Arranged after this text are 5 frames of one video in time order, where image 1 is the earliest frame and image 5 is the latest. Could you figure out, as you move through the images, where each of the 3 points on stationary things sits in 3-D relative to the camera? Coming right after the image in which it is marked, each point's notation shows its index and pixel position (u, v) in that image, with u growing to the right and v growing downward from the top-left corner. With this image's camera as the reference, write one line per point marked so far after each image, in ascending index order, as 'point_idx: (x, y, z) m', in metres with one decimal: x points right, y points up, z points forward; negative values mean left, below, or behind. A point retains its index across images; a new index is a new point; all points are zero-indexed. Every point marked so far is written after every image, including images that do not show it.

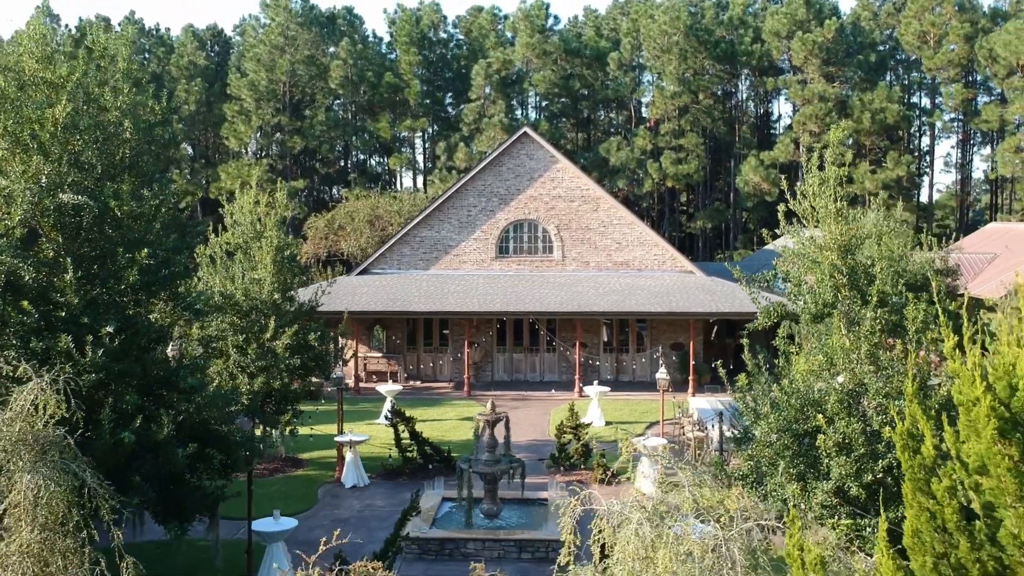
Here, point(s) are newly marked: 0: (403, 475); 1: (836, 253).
0: (-2.2, -3.7, +18.6) m
1: (+3.9, +0.4, +11.3) m
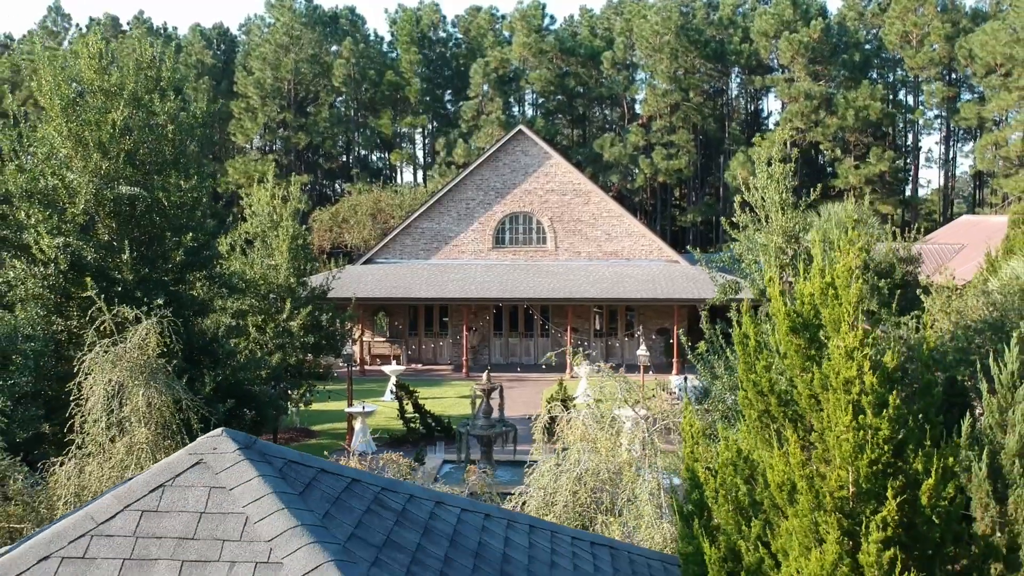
0: (-2.3, -3.4, +20.5) m
1: (+3.8, +0.7, +13.2) m
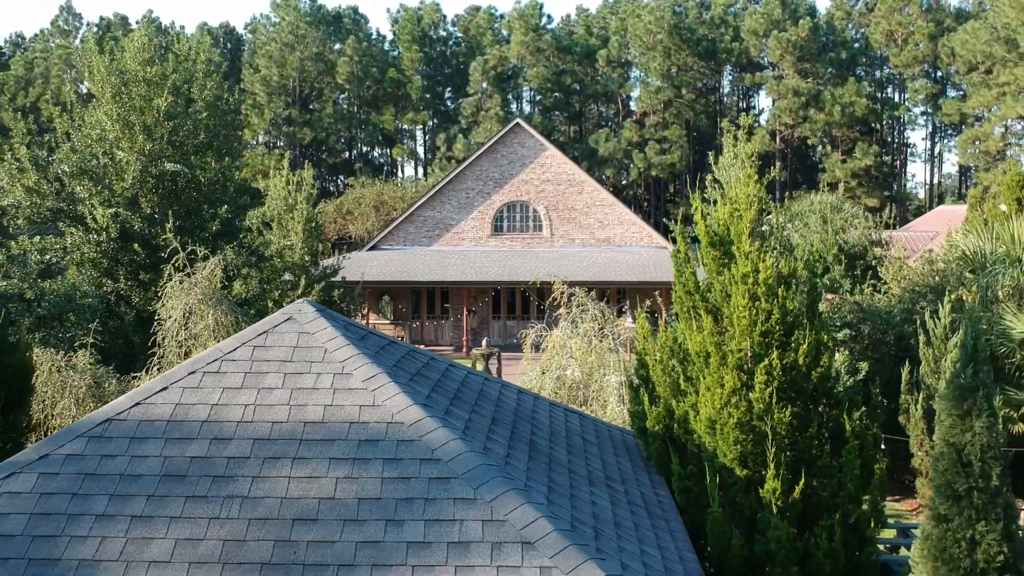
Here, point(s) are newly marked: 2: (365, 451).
0: (-2.4, -2.9, +22.2) m
1: (+3.7, +1.2, +14.9) m
2: (-0.7, -0.8, +4.7) m
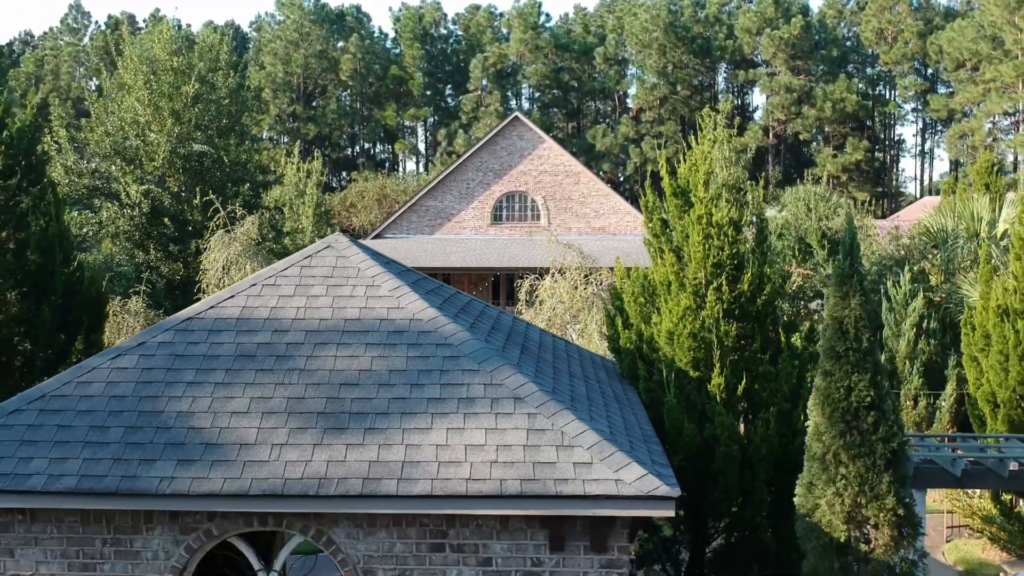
0: (-2.4, -2.4, +23.6) m
1: (+3.7, +1.7, +16.3) m
2: (-0.8, -0.3, +6.0) m
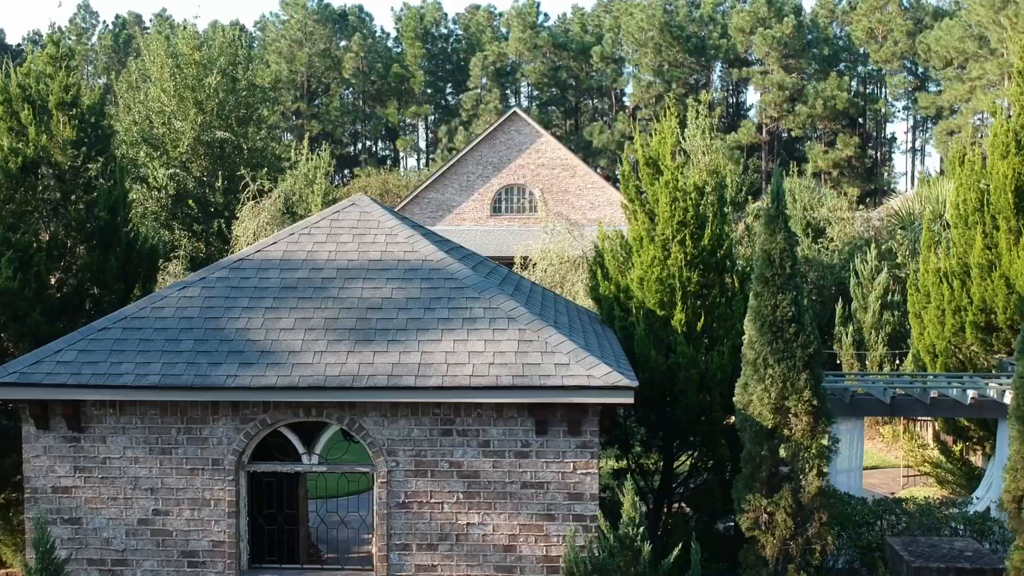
0: (-2.5, -1.9, +24.9) m
1: (+3.6, +2.1, +17.6) m
2: (-0.8, +0.1, +7.3) m
